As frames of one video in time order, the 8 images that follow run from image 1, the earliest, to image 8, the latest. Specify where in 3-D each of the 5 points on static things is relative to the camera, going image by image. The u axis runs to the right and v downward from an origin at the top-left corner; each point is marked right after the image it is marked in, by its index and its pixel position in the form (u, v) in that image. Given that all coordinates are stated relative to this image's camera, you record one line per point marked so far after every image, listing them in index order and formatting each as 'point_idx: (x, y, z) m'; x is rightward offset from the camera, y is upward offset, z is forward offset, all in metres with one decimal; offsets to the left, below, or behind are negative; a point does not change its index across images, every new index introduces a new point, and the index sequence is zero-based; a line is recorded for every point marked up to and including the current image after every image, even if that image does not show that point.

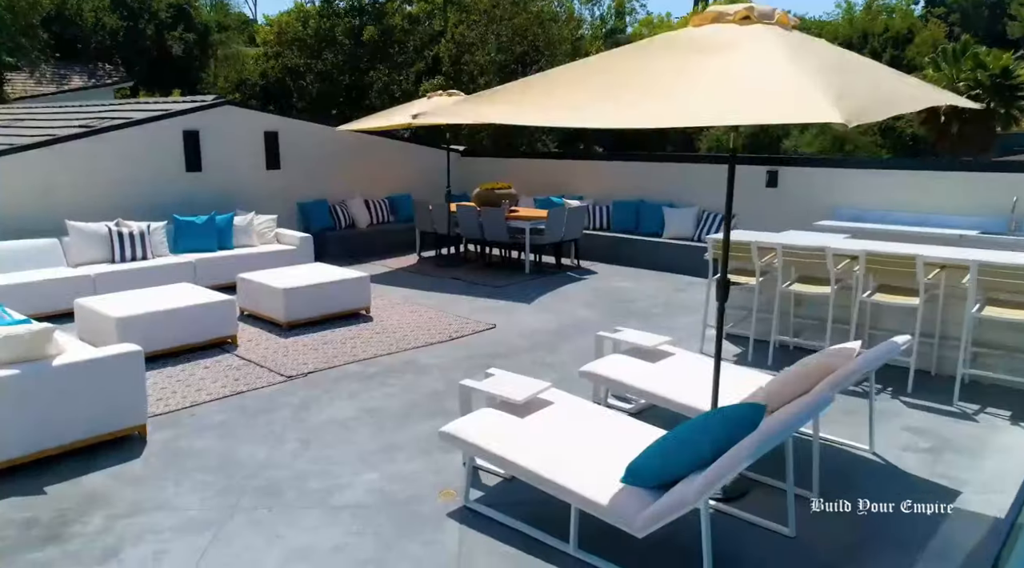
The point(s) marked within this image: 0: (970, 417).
0: (+2.3, -0.7, +3.9) m
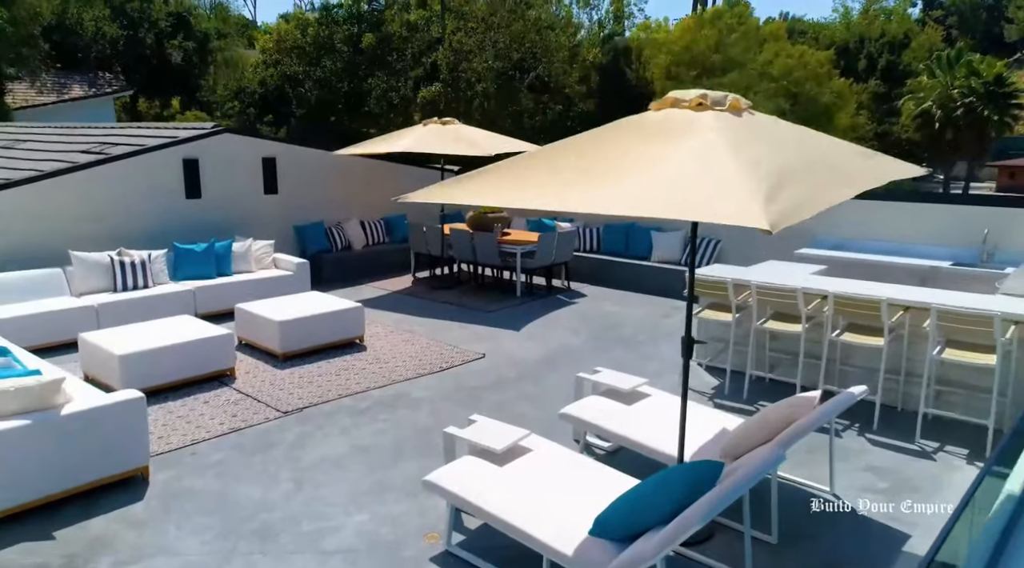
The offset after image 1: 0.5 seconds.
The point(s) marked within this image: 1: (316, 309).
0: (+2.2, -0.9, +4.1) m
1: (-1.5, -0.2, +5.9) m
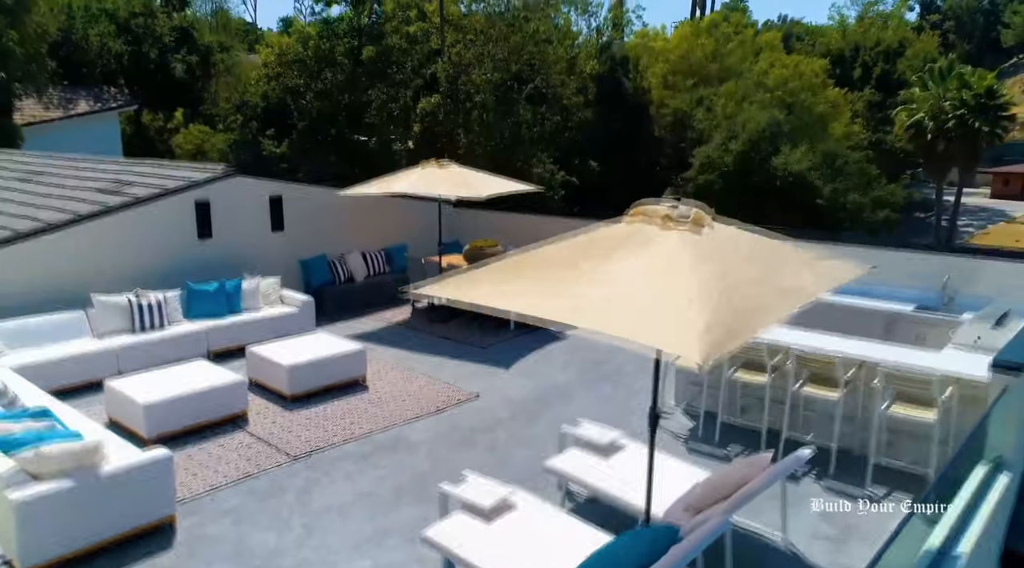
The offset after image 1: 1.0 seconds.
0: (+2.1, -1.3, +4.5) m
1: (-1.6, -0.6, +6.3) m
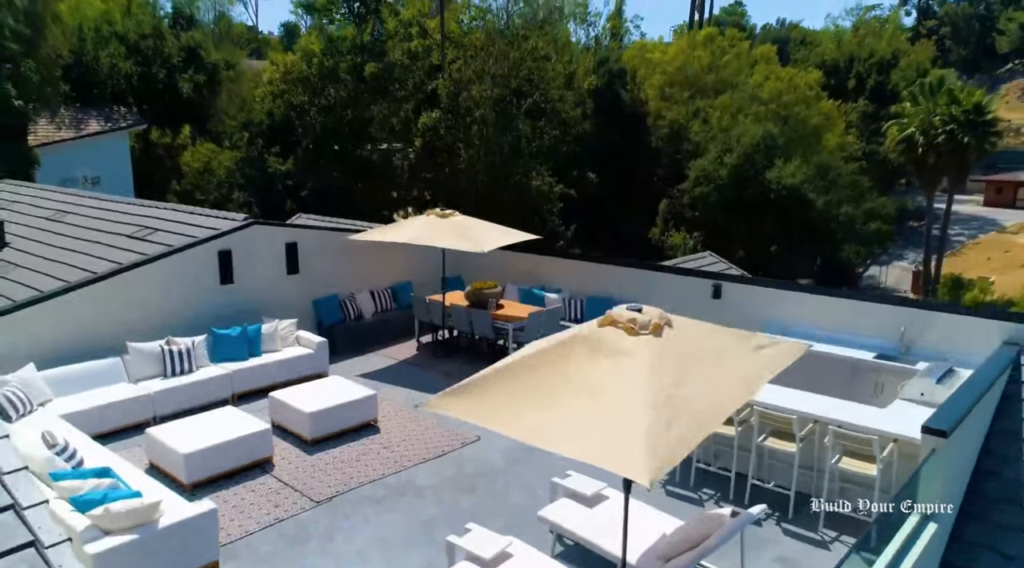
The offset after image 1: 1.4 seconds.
0: (+2.1, -1.8, +5.2) m
1: (-1.6, -1.0, +7.0) m
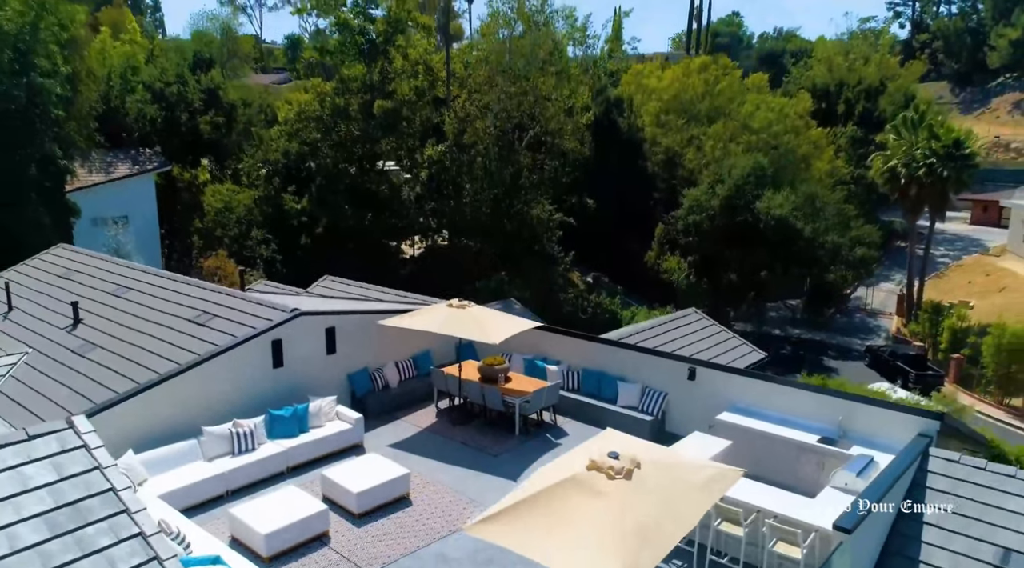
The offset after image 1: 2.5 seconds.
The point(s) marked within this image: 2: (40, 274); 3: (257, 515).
0: (+2.2, -2.9, +6.8) m
1: (-1.5, -2.2, +8.6) m
2: (-8.9, +0.2, +14.6) m
3: (-2.6, -2.3, +7.8) m
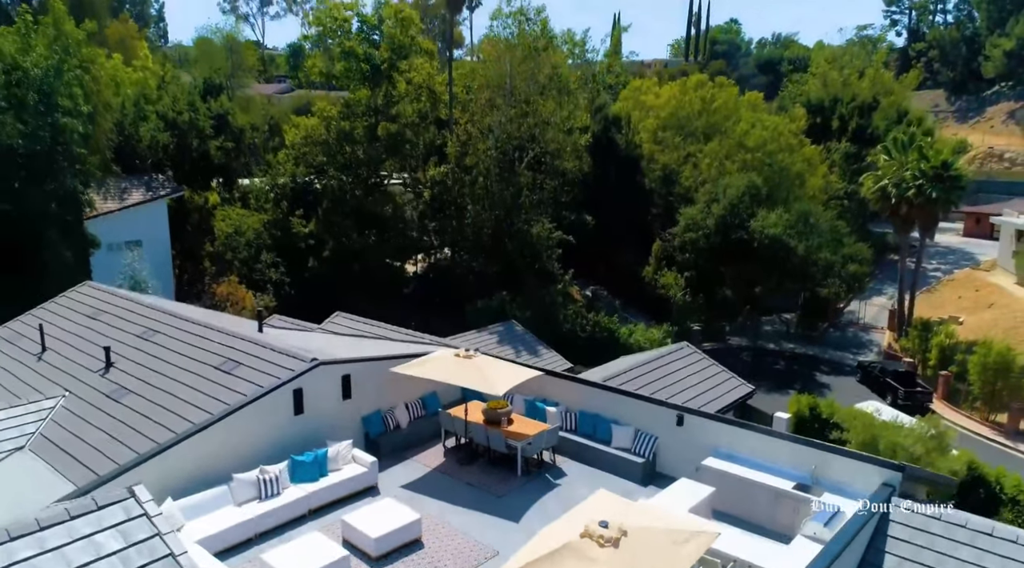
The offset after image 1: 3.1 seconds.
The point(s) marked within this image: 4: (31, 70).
0: (+2.2, -3.6, +7.7) m
1: (-1.4, -2.9, +9.5) m
2: (-8.9, -0.6, +15.5) m
3: (-2.5, -3.1, +8.7) m
4: (-11.7, +5.2, +18.9) m
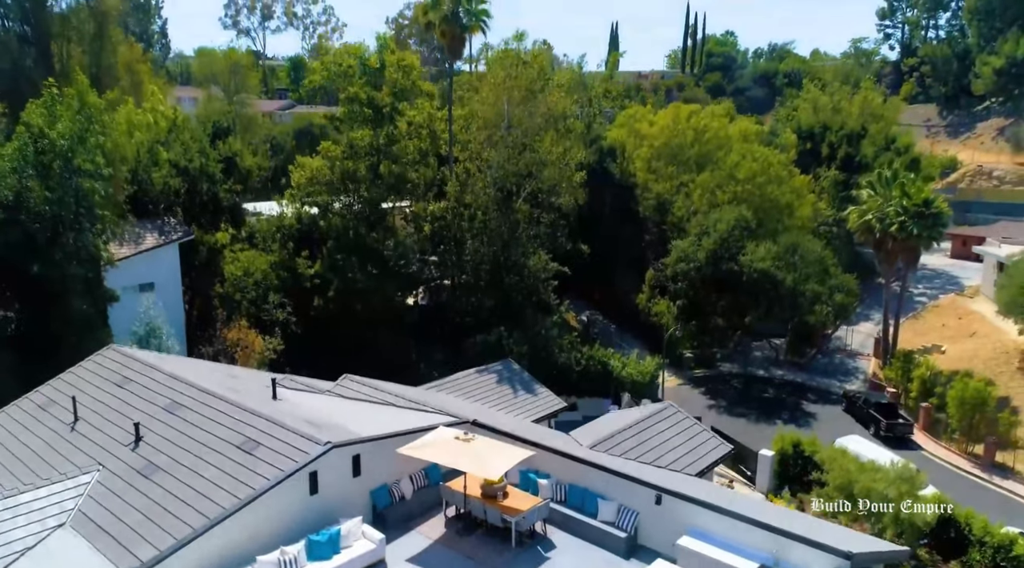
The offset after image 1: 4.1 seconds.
0: (+2.2, -5.1, +8.9) m
1: (-1.5, -4.4, +10.7) m
2: (-8.9, -2.1, +16.7) m
3: (-2.6, -4.6, +9.9) m
4: (-11.8, +3.7, +20.1) m
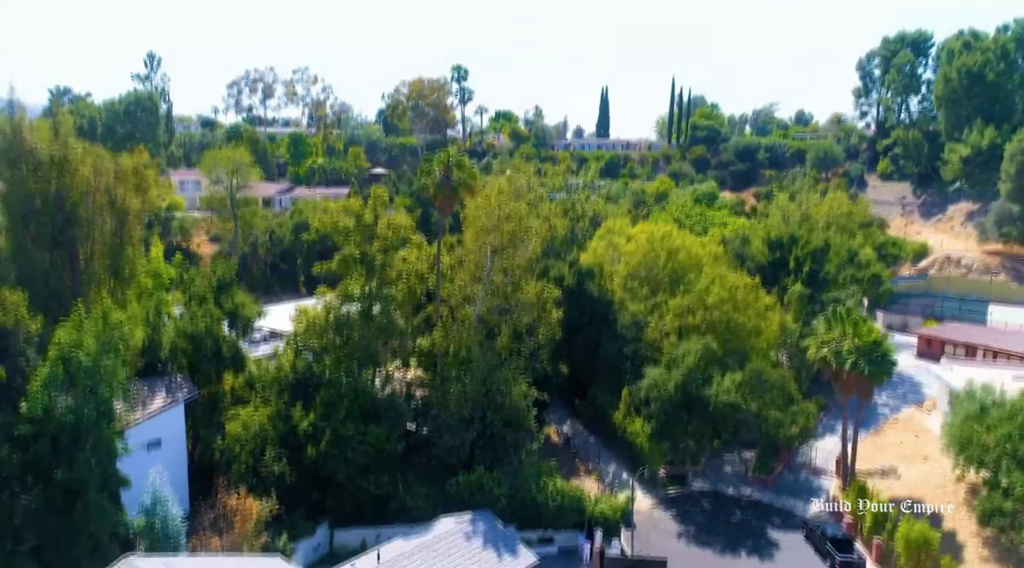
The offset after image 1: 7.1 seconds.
0: (+1.4, -10.5, +11.2) m
1: (-2.3, -9.9, +13.1) m
2: (-9.8, -7.8, +19.1) m
3: (-3.4, -10.0, +12.2) m
4: (-12.7, -2.2, +22.7) m
